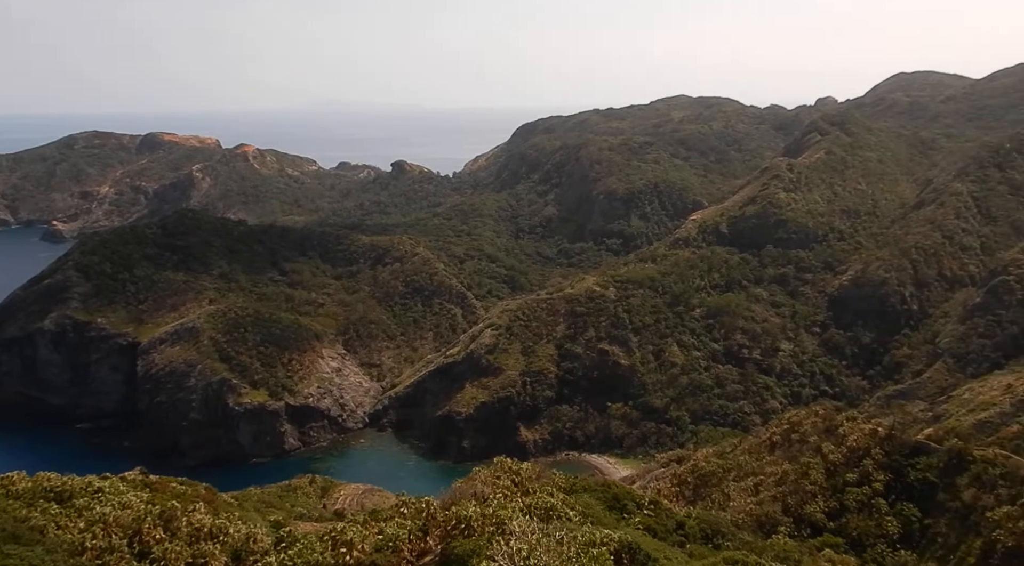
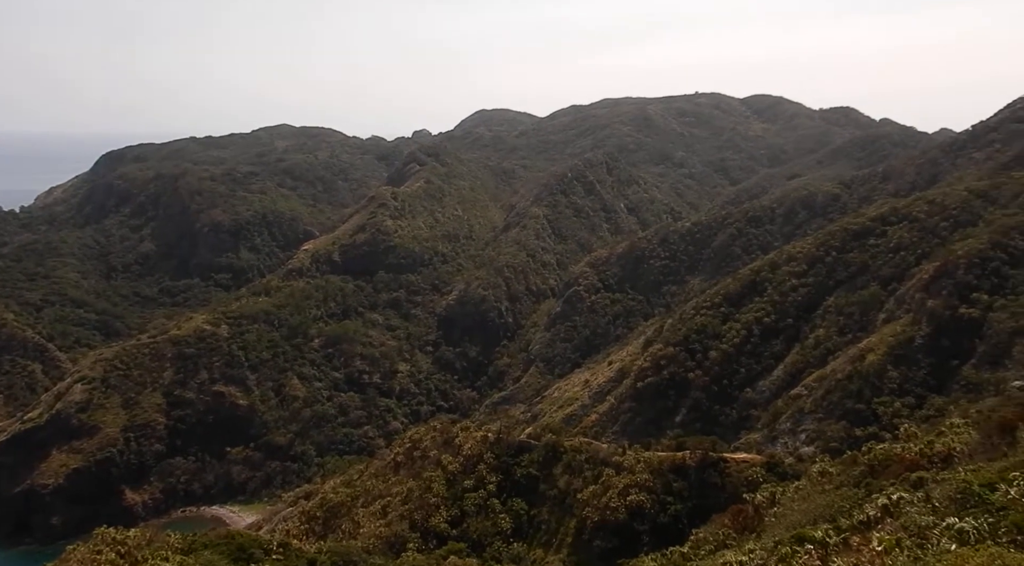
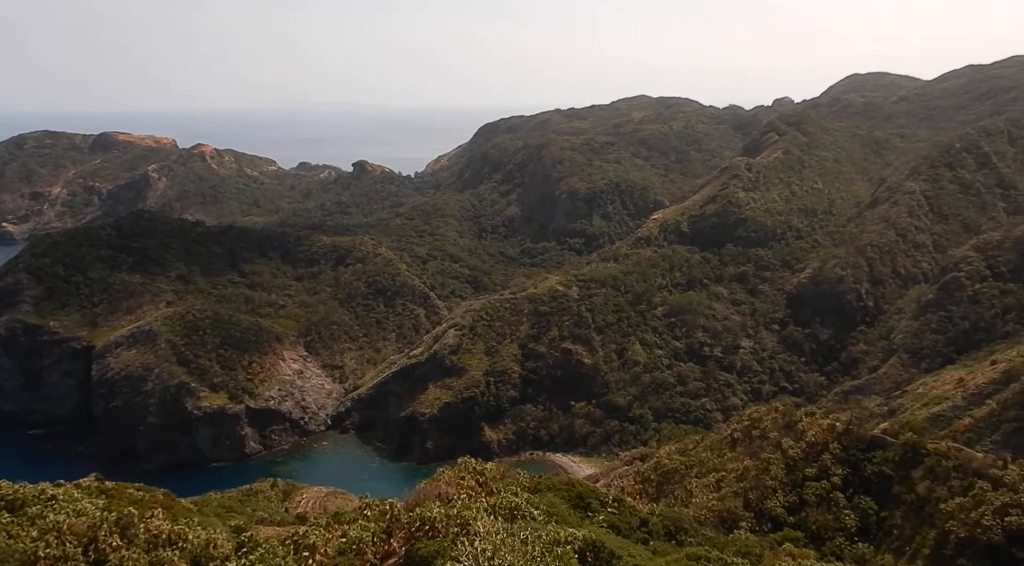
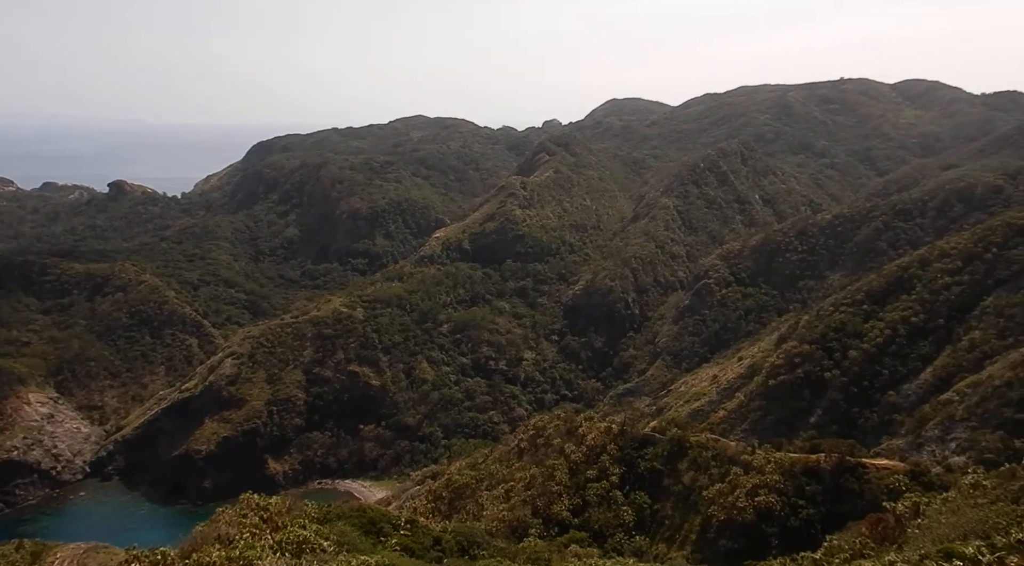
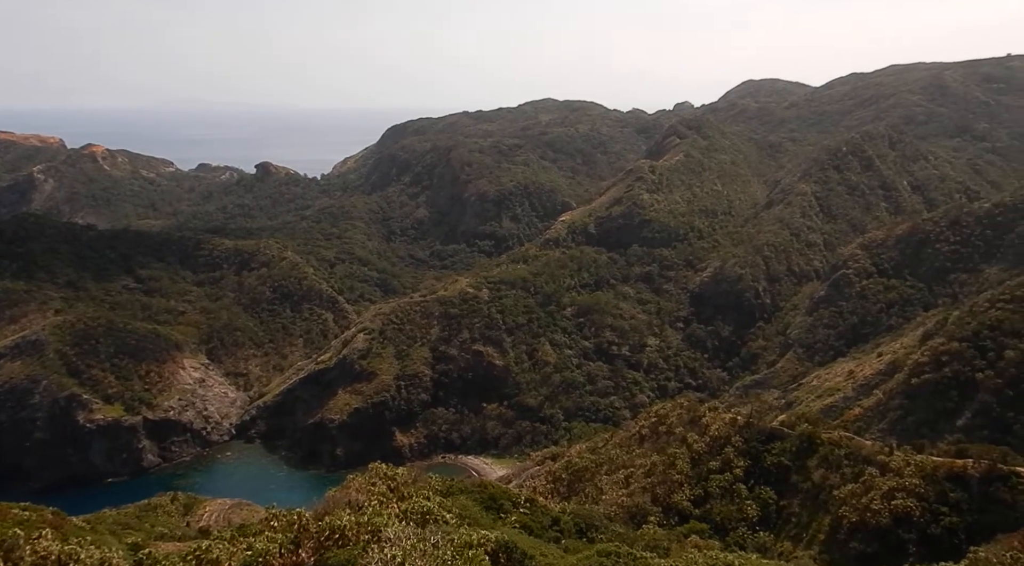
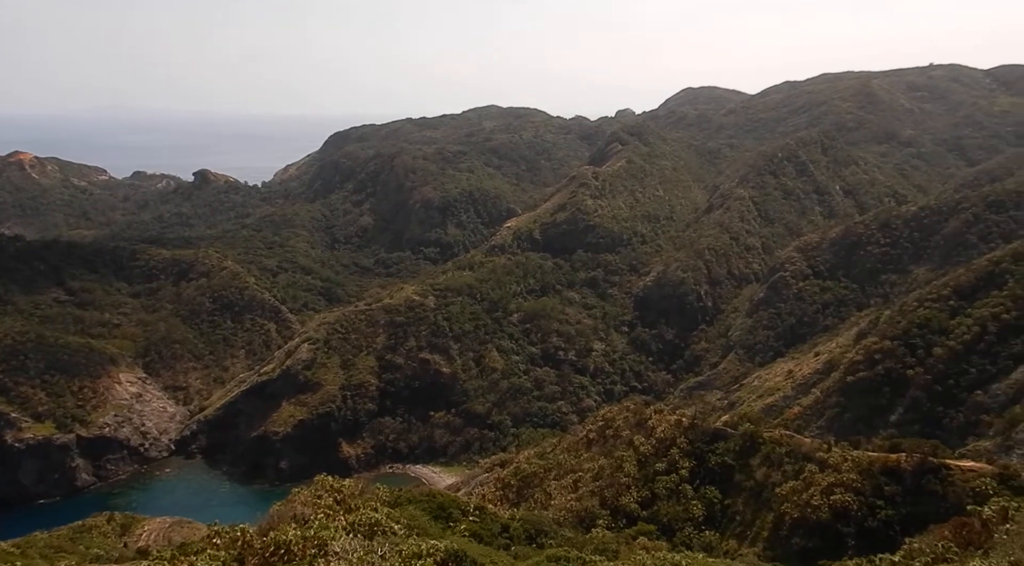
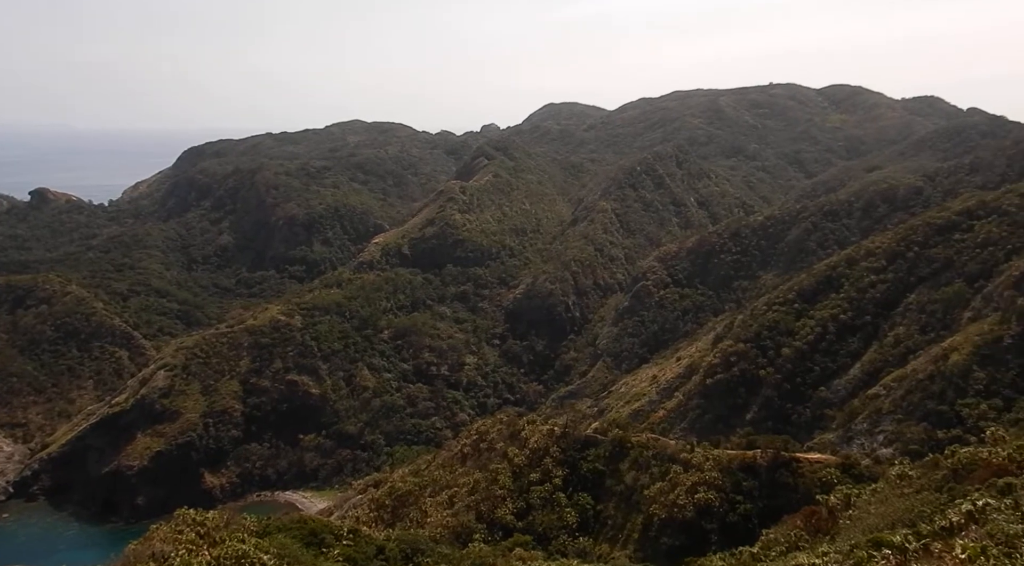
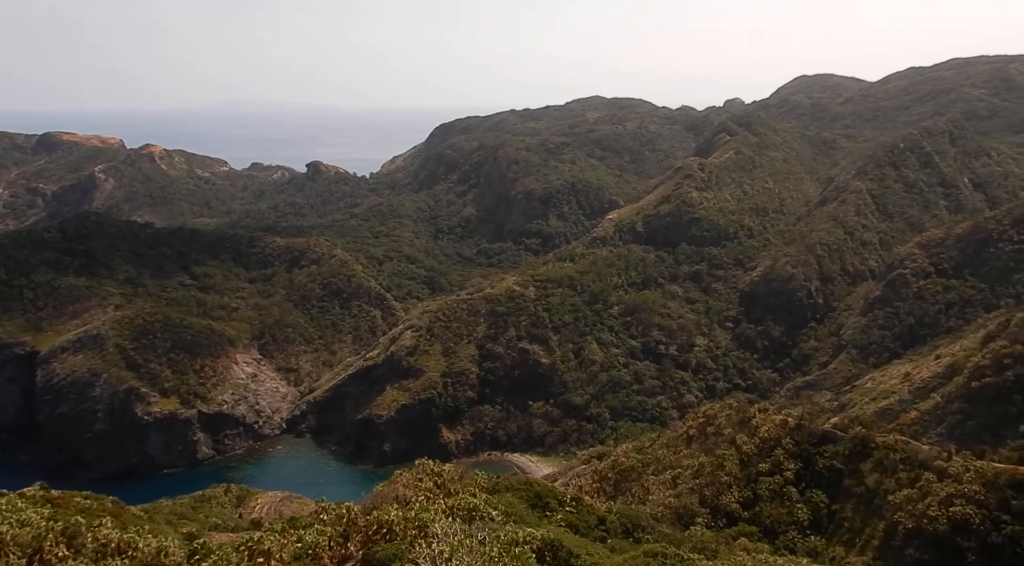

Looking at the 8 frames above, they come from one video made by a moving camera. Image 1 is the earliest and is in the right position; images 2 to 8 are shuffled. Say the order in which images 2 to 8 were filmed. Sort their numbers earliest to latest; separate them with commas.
3, 8, 5, 6, 4, 7, 2
